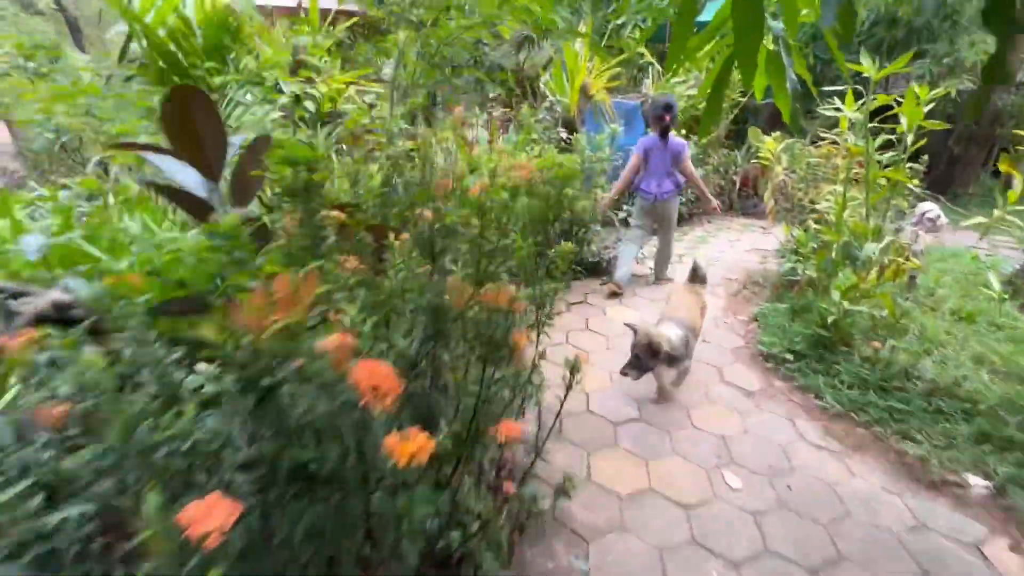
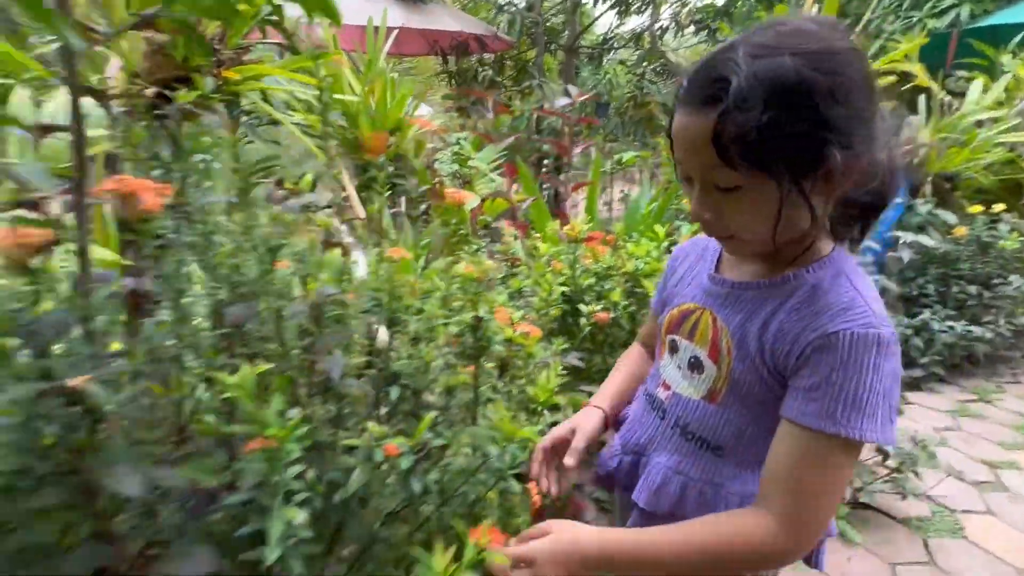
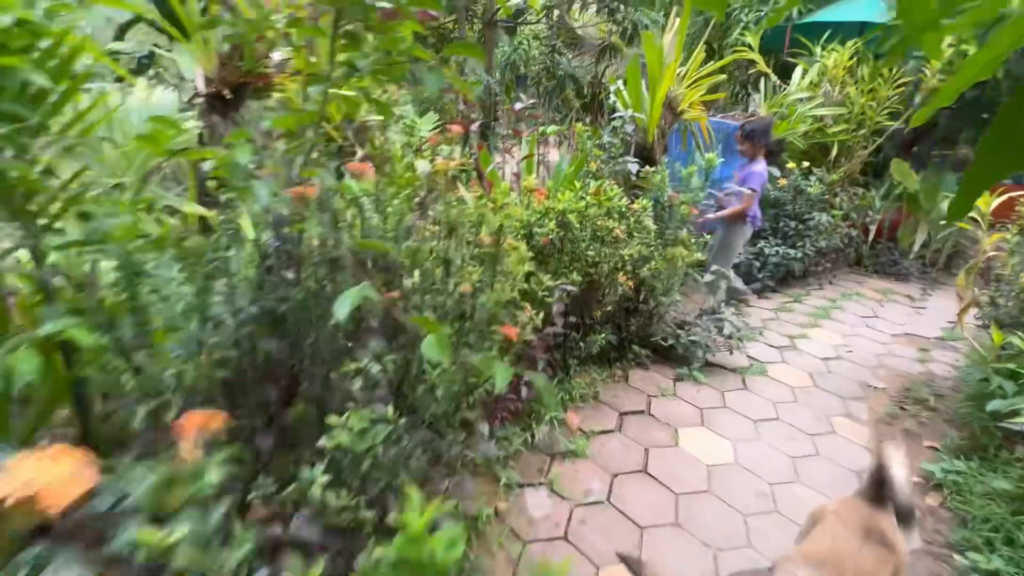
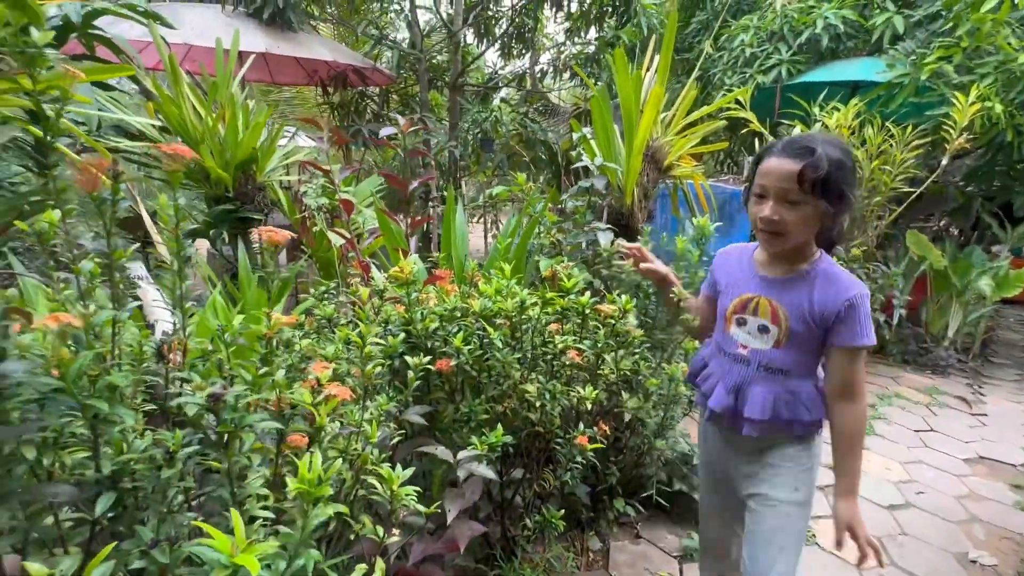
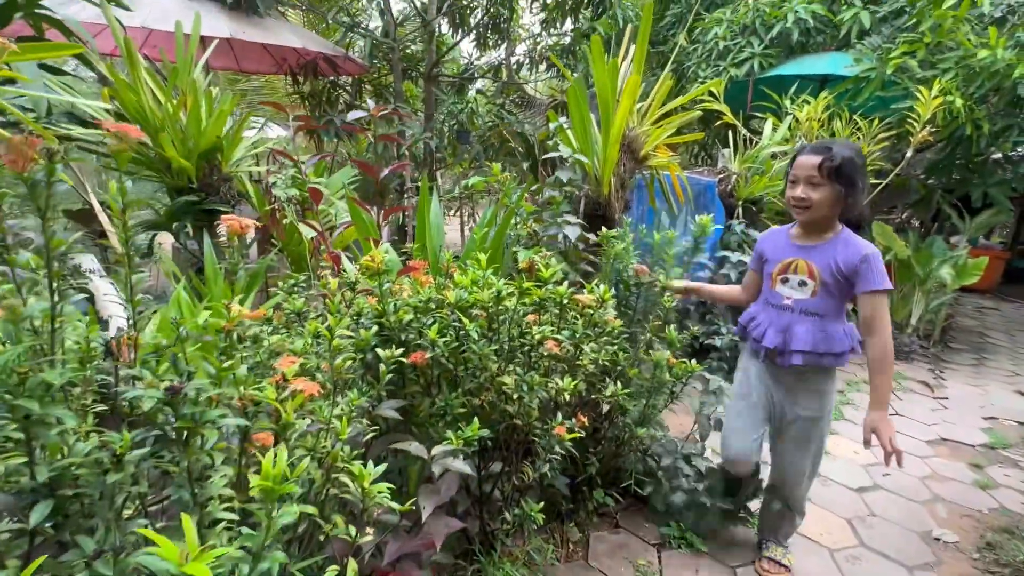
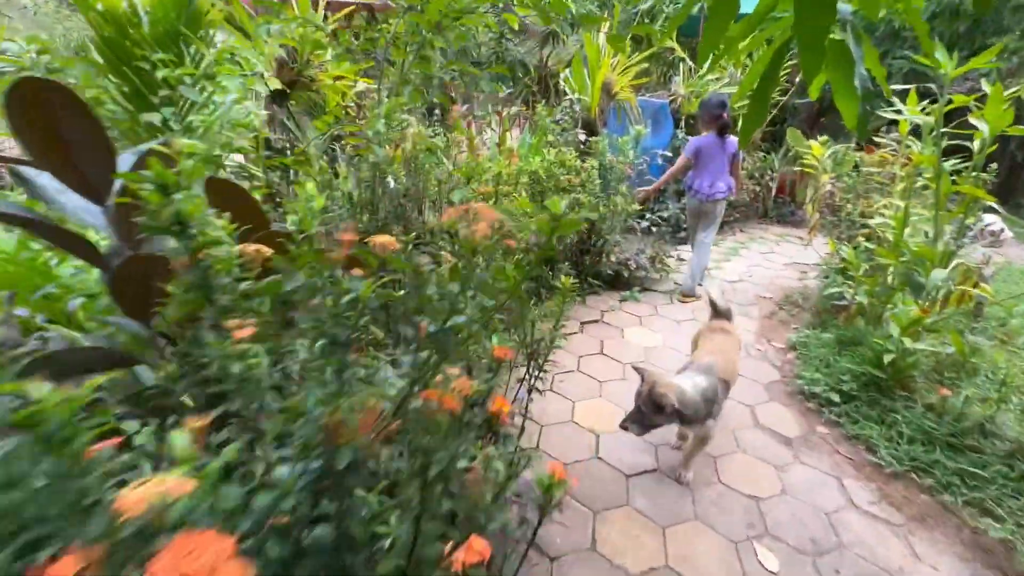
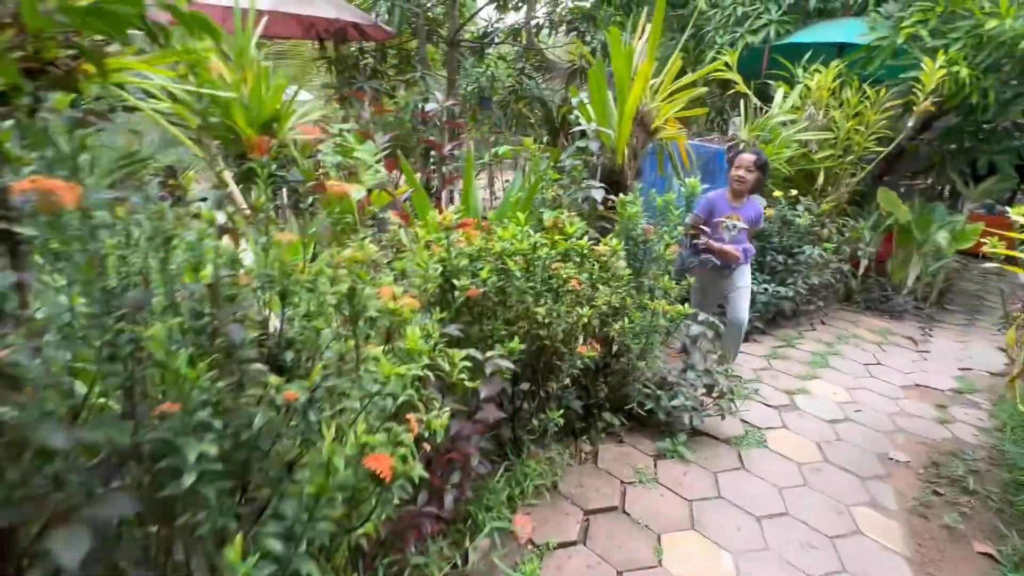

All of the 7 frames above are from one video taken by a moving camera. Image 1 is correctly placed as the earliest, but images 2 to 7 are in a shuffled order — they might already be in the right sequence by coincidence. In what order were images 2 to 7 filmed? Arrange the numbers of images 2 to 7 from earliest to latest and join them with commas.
6, 3, 7, 5, 4, 2
